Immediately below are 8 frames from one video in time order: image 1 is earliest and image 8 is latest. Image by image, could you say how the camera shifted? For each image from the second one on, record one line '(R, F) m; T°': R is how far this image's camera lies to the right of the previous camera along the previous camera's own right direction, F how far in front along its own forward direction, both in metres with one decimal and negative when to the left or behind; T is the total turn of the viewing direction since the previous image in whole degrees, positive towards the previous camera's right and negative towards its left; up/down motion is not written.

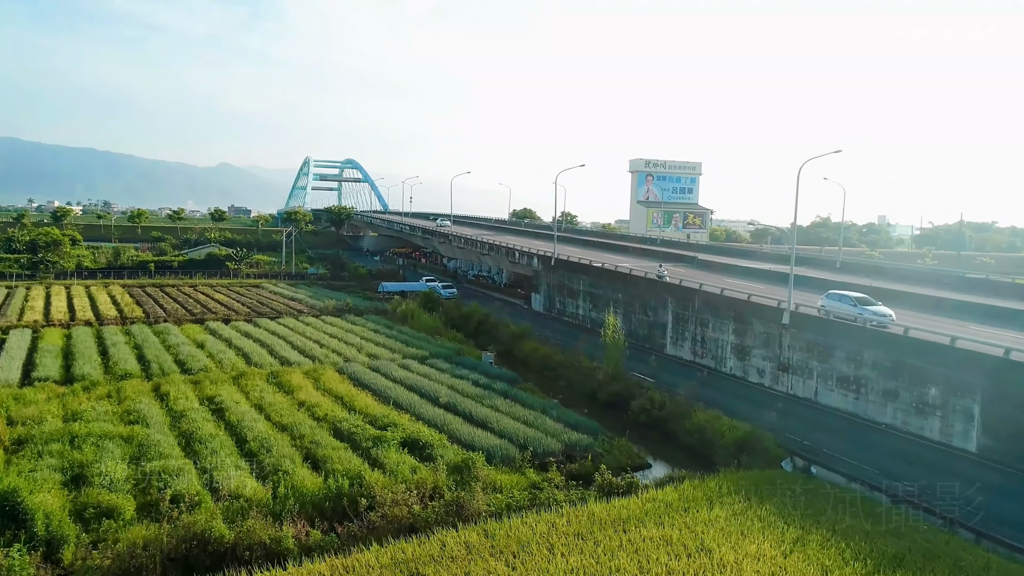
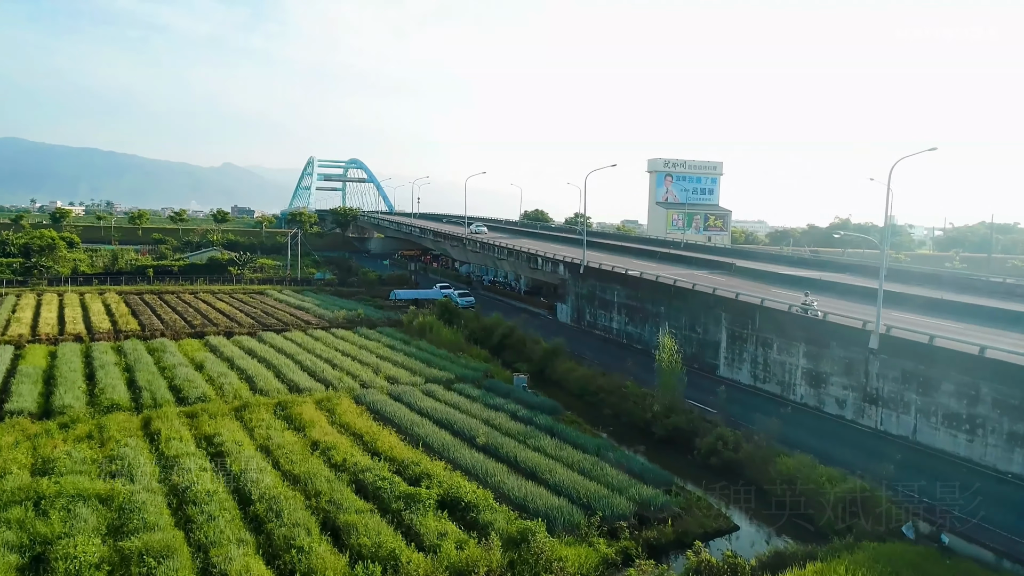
(-1.0, +2.7) m; 0°
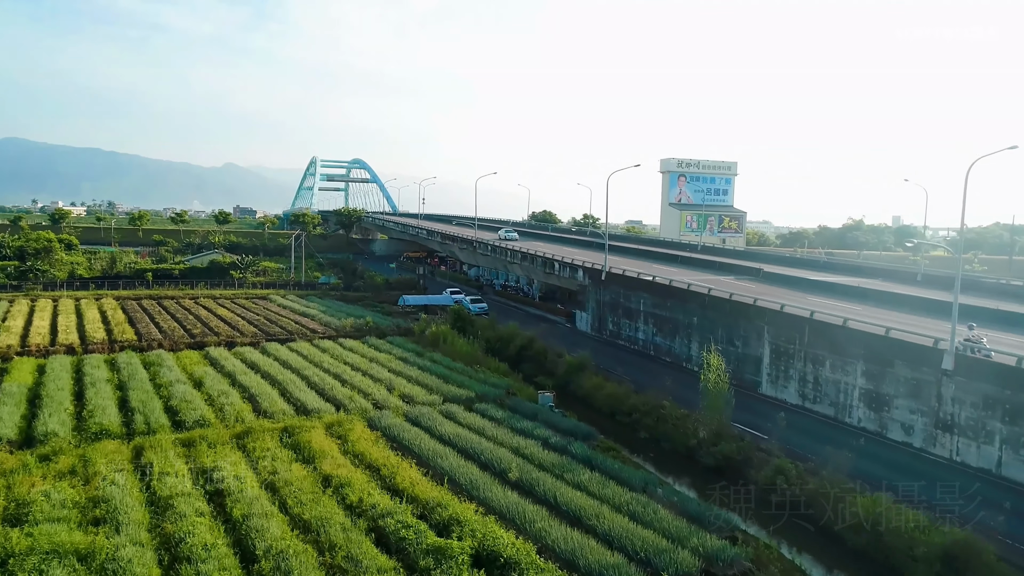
(-0.6, +1.8) m; 0°
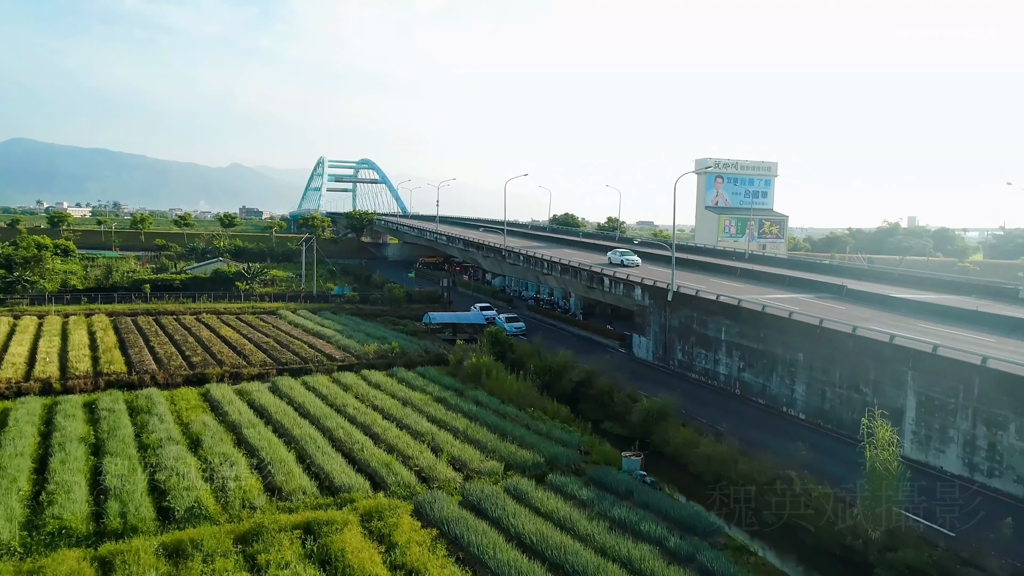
(-1.6, +4.4) m; 0°
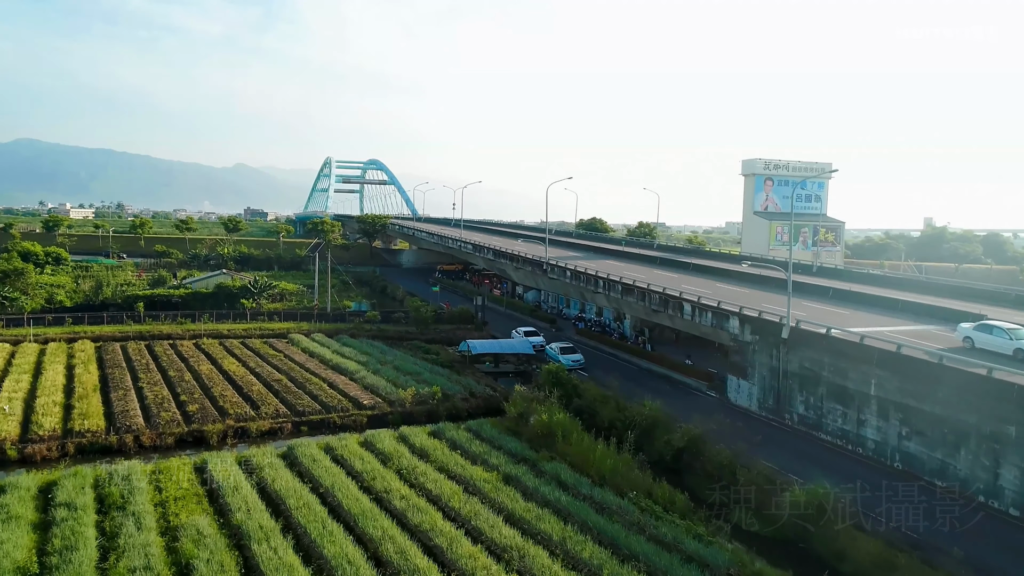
(-2.0, +5.3) m; 0°
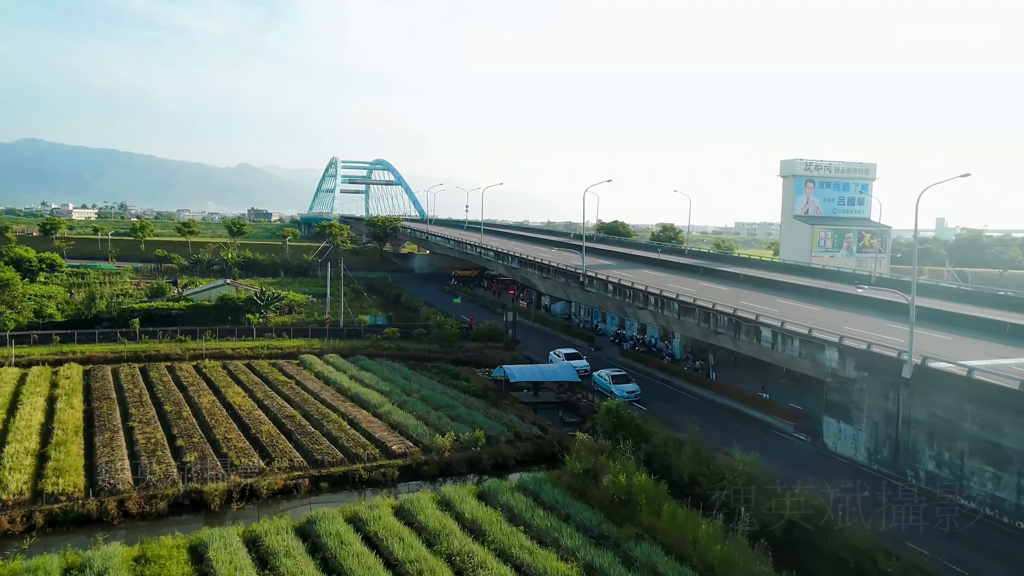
(-1.4, +3.6) m; 0°
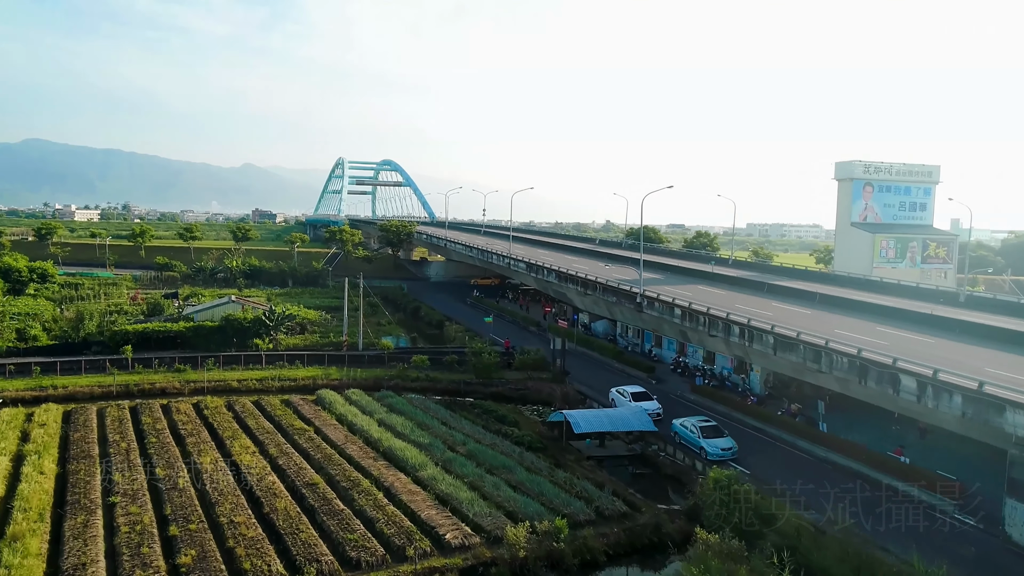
(-1.8, +4.5) m; 0°
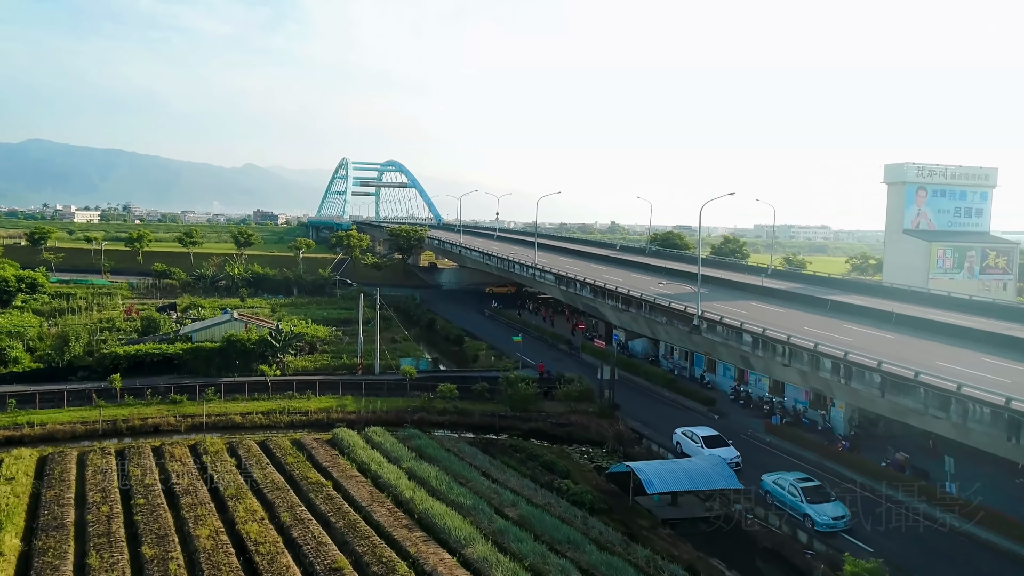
(-1.4, +3.6) m; 0°
